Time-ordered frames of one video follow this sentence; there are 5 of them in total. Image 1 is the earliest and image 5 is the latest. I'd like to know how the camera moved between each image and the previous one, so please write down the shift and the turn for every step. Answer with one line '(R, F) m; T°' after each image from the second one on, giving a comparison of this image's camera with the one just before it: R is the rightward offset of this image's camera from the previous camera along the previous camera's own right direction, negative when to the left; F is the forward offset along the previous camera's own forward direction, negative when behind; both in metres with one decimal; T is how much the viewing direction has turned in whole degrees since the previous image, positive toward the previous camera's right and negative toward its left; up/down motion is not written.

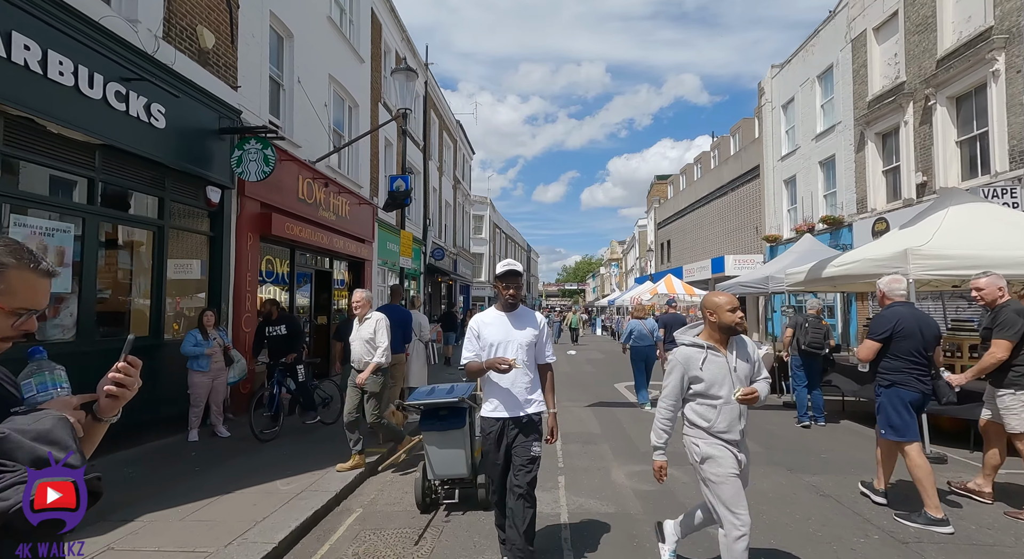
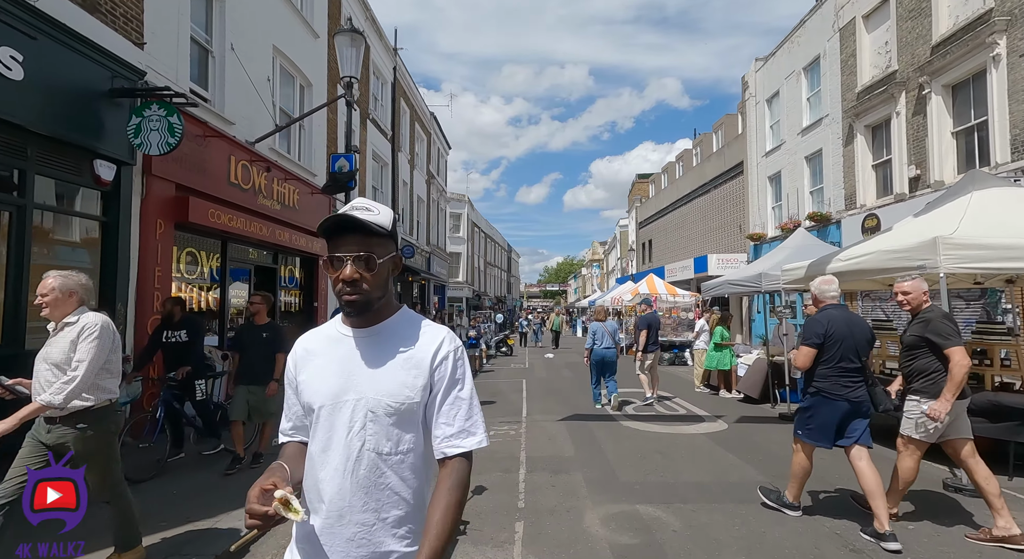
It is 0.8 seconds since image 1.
(+0.3, +1.2) m; +2°
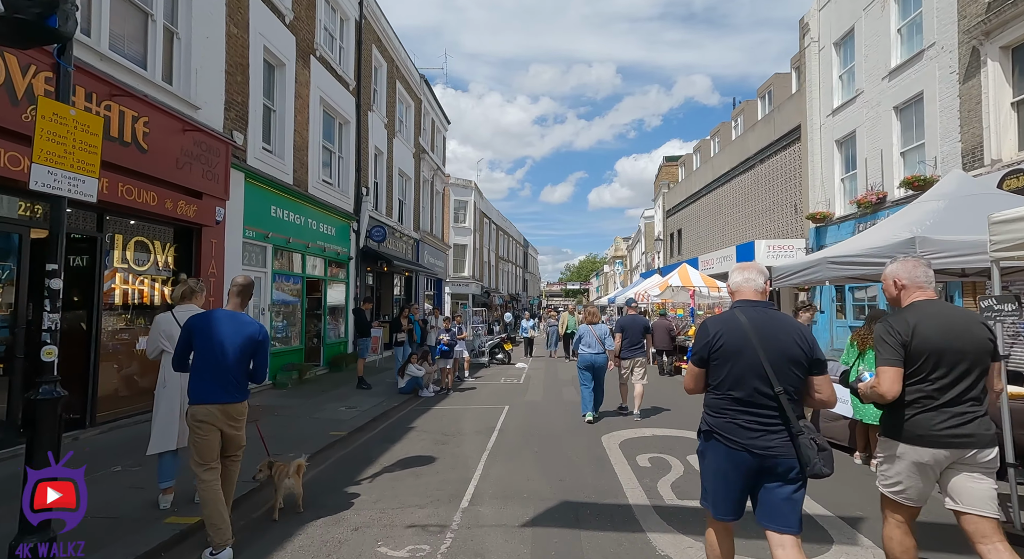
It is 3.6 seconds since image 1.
(+0.7, +4.3) m; -2°
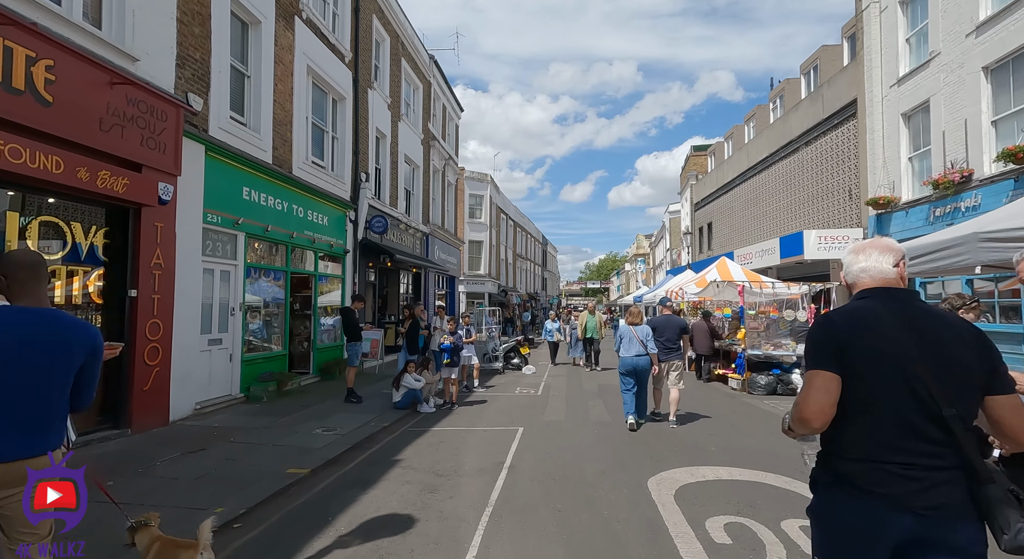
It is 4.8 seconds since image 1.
(+0.1, +1.9) m; -2°
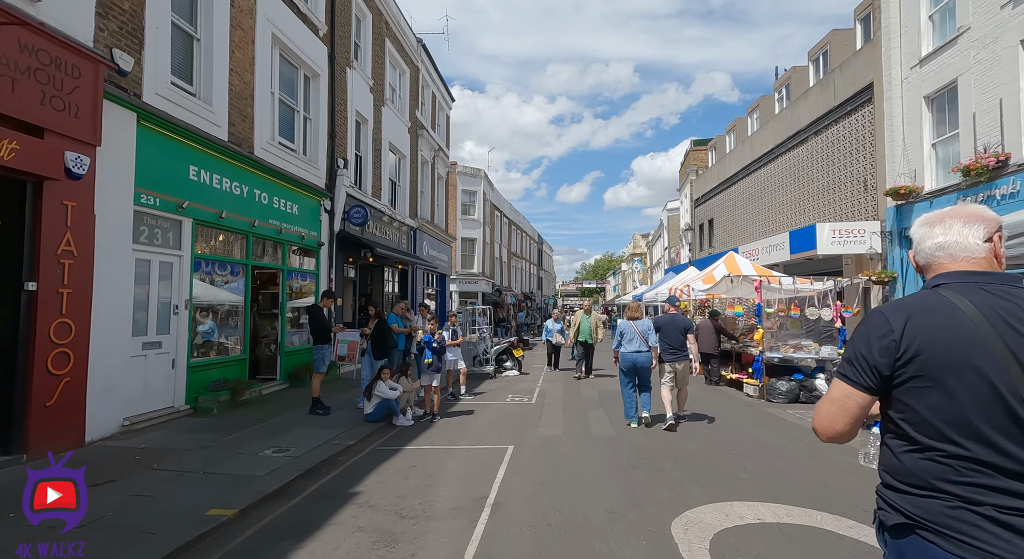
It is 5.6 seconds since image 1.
(+0.1, +1.3) m; 0°
